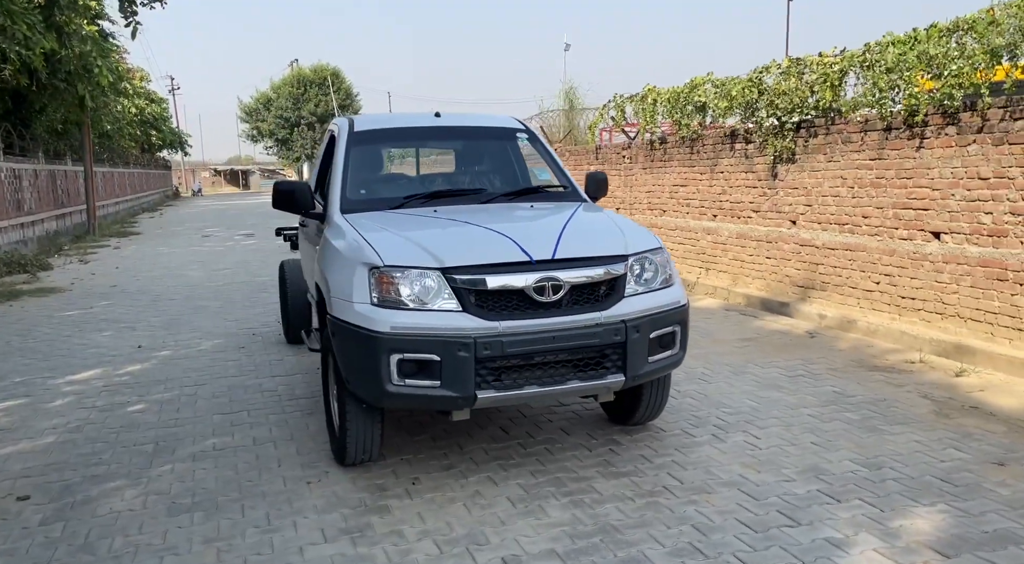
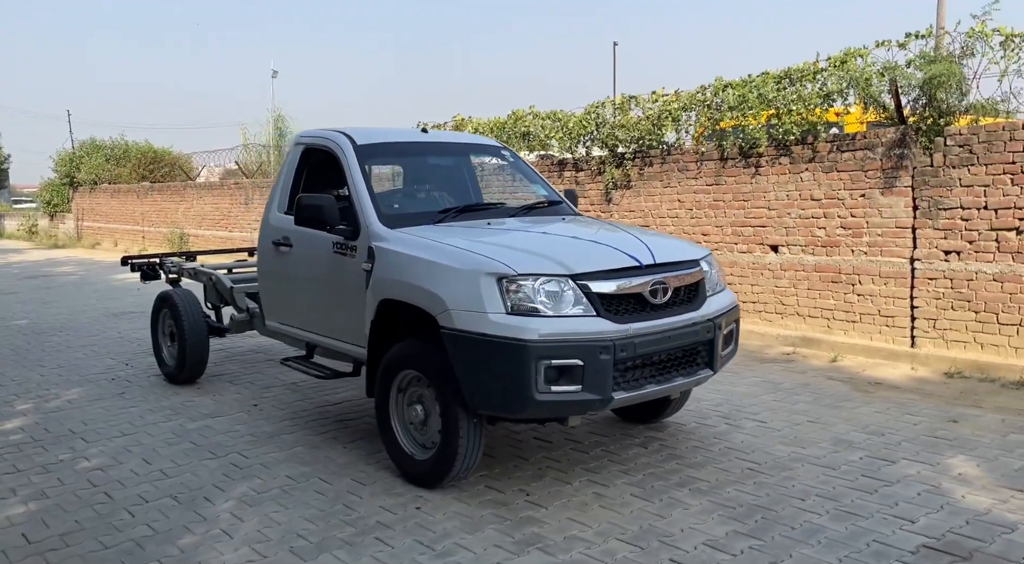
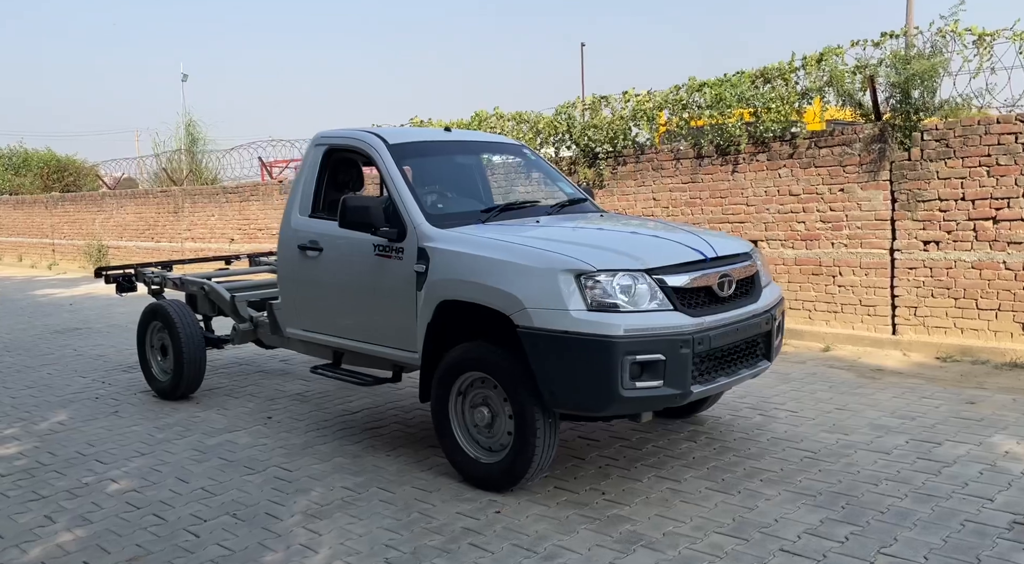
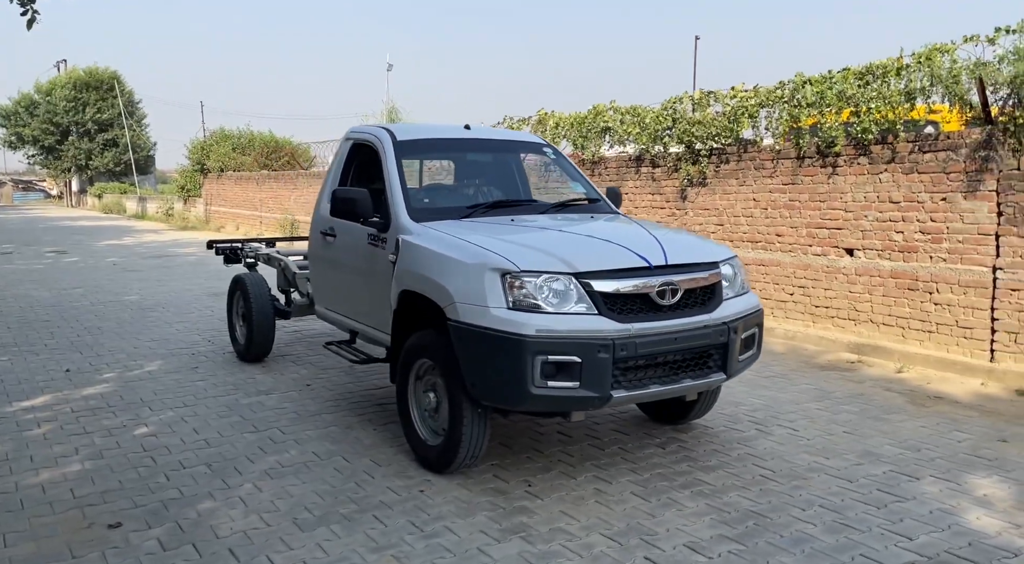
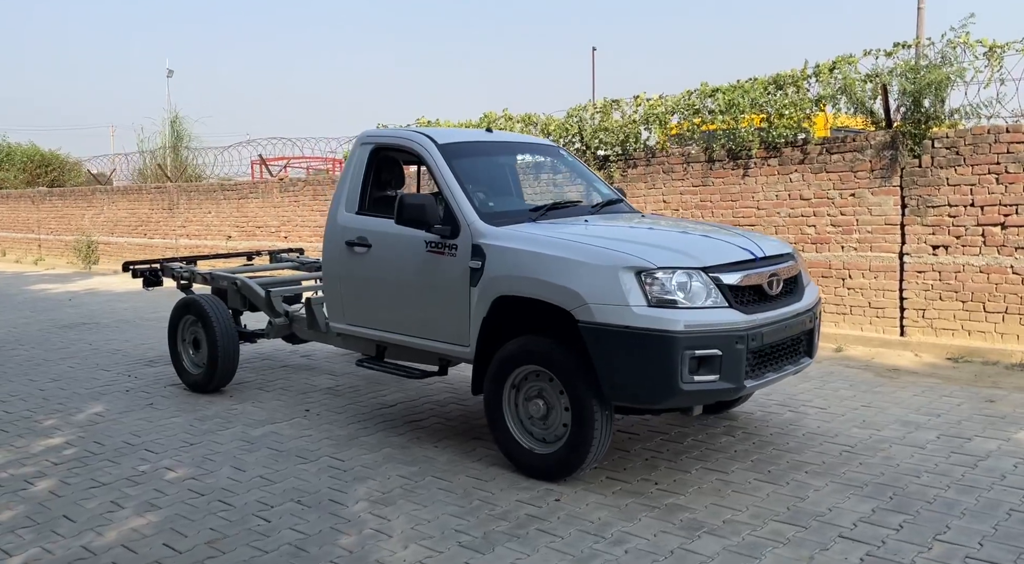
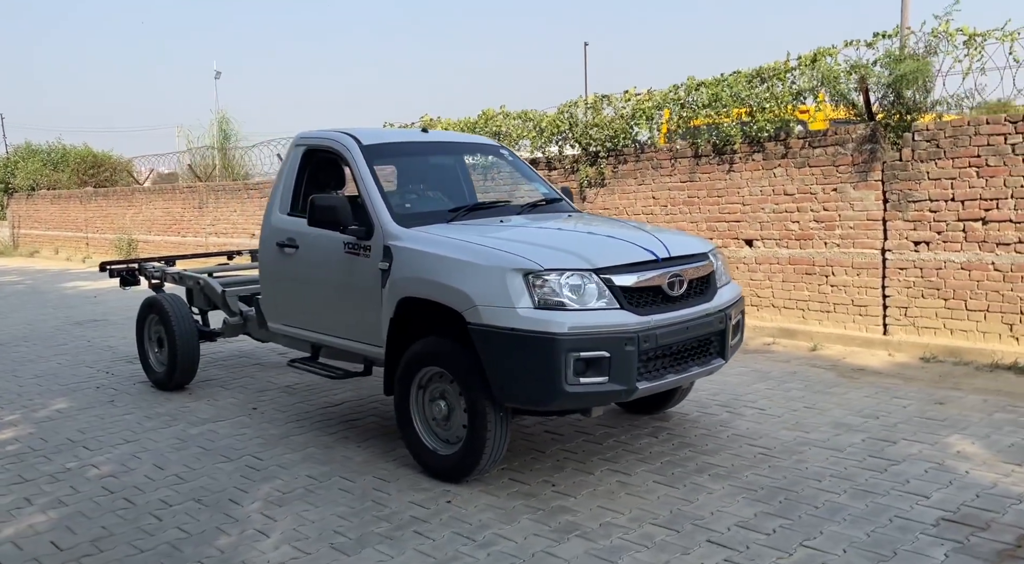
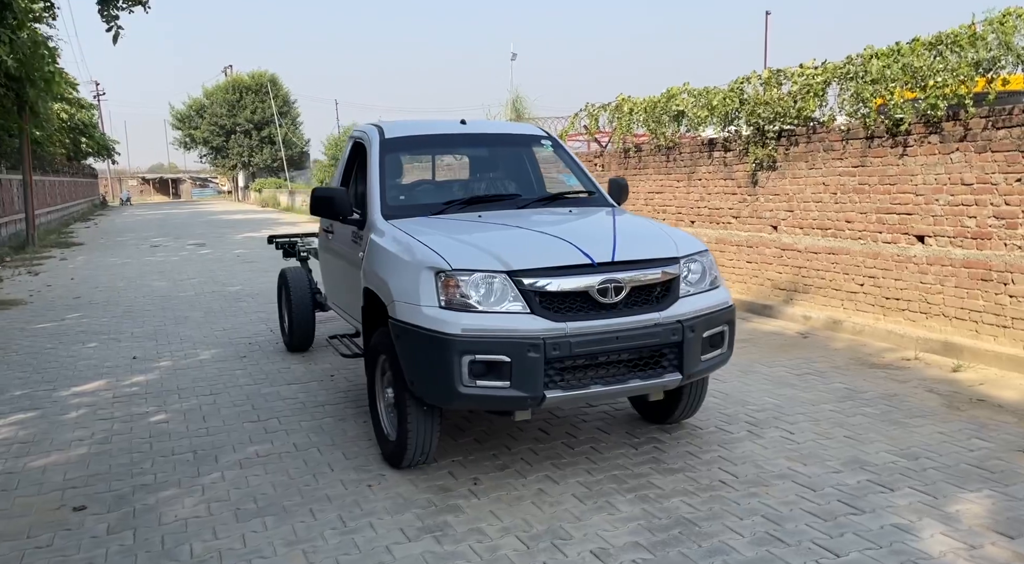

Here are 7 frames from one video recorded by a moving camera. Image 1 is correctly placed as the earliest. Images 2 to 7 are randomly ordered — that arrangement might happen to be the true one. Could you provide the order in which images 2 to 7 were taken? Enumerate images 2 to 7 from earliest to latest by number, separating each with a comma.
7, 4, 2, 6, 3, 5
